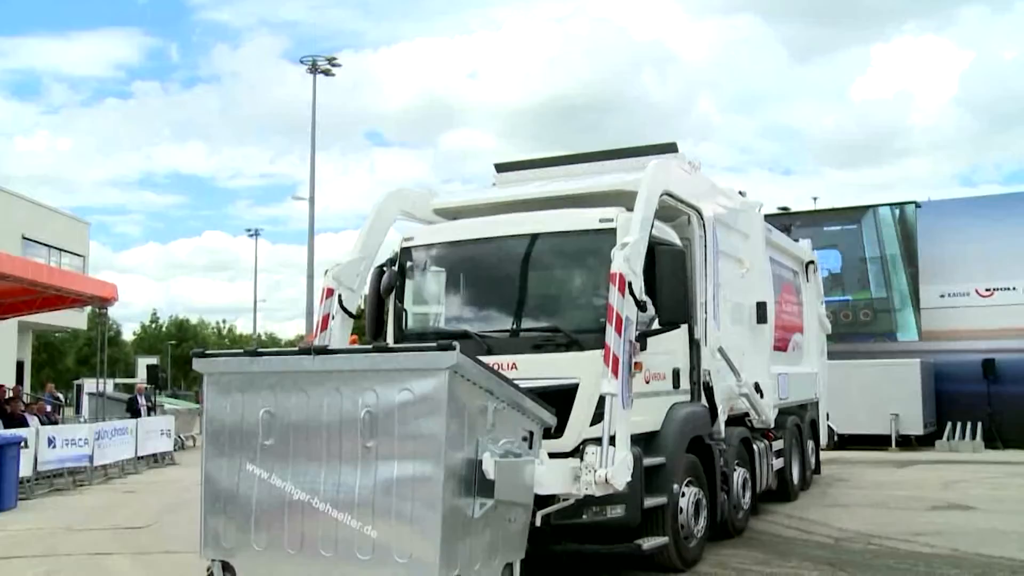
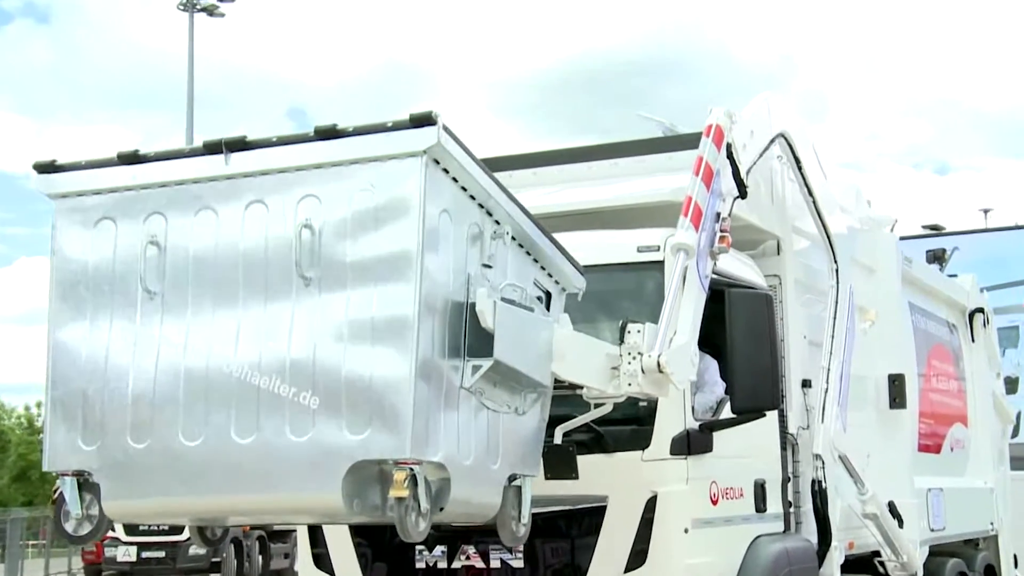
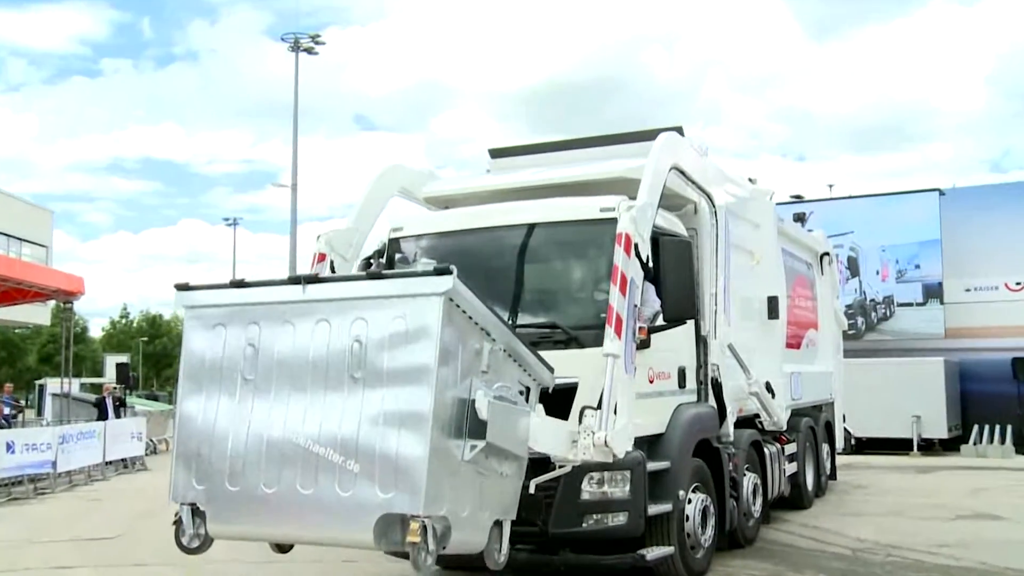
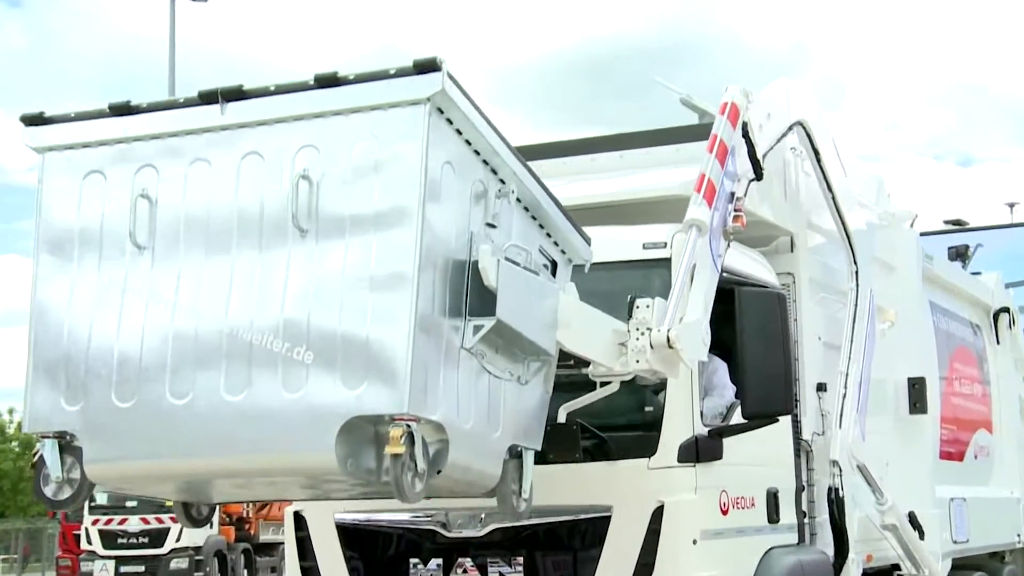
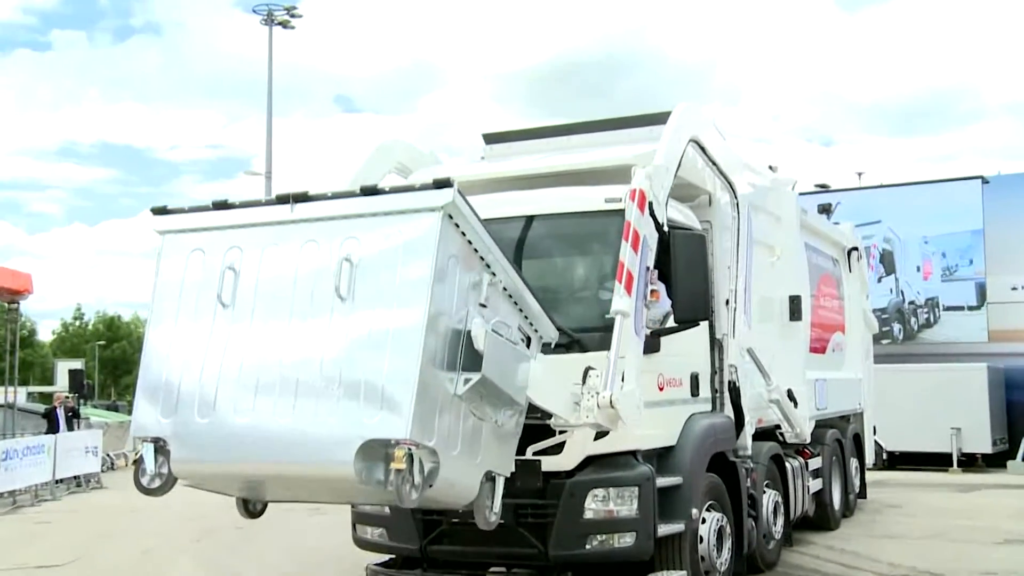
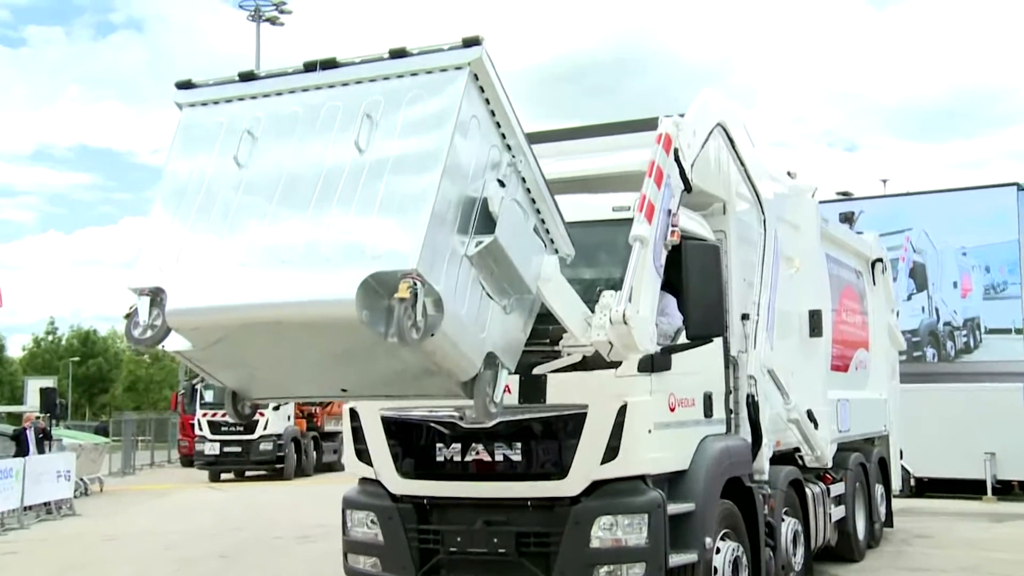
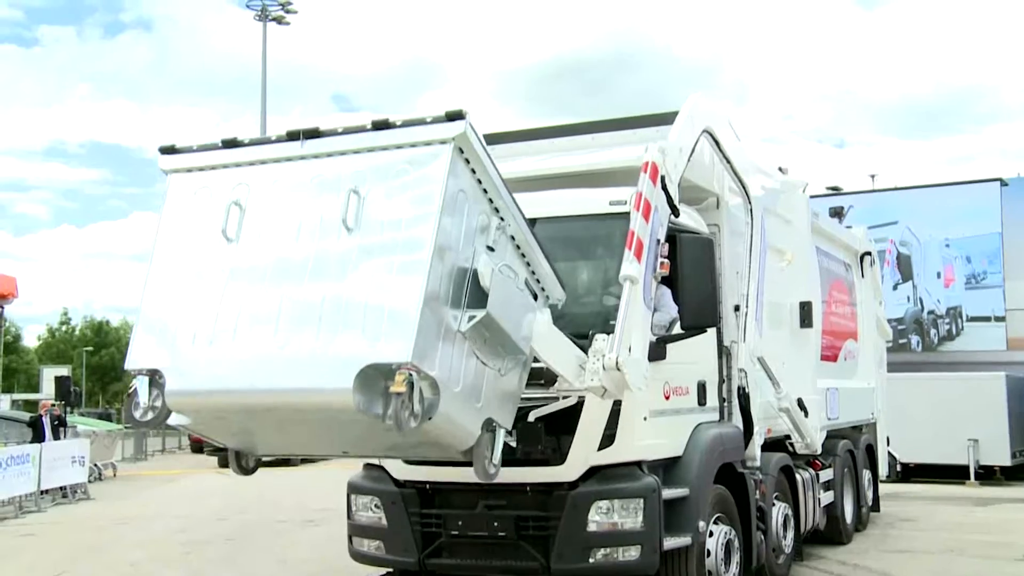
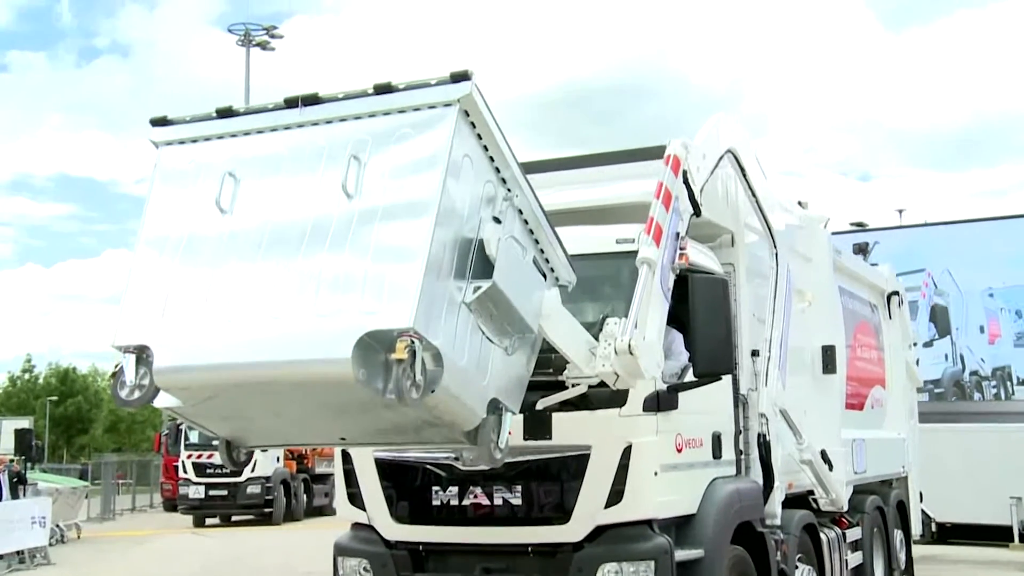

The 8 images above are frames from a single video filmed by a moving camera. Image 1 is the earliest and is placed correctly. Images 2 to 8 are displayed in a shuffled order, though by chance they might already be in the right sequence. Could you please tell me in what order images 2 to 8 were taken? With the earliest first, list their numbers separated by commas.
3, 5, 7, 6, 8, 2, 4
